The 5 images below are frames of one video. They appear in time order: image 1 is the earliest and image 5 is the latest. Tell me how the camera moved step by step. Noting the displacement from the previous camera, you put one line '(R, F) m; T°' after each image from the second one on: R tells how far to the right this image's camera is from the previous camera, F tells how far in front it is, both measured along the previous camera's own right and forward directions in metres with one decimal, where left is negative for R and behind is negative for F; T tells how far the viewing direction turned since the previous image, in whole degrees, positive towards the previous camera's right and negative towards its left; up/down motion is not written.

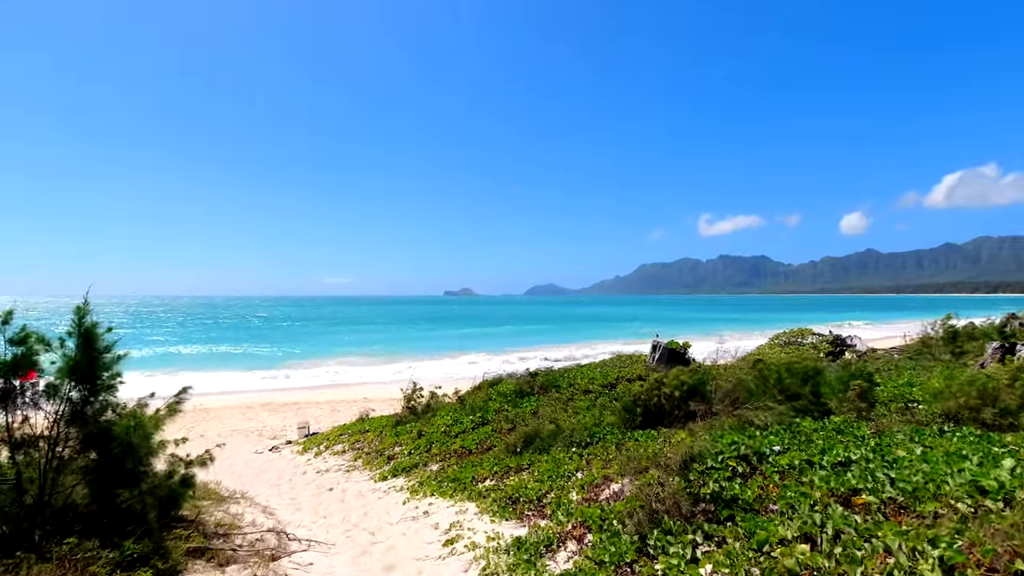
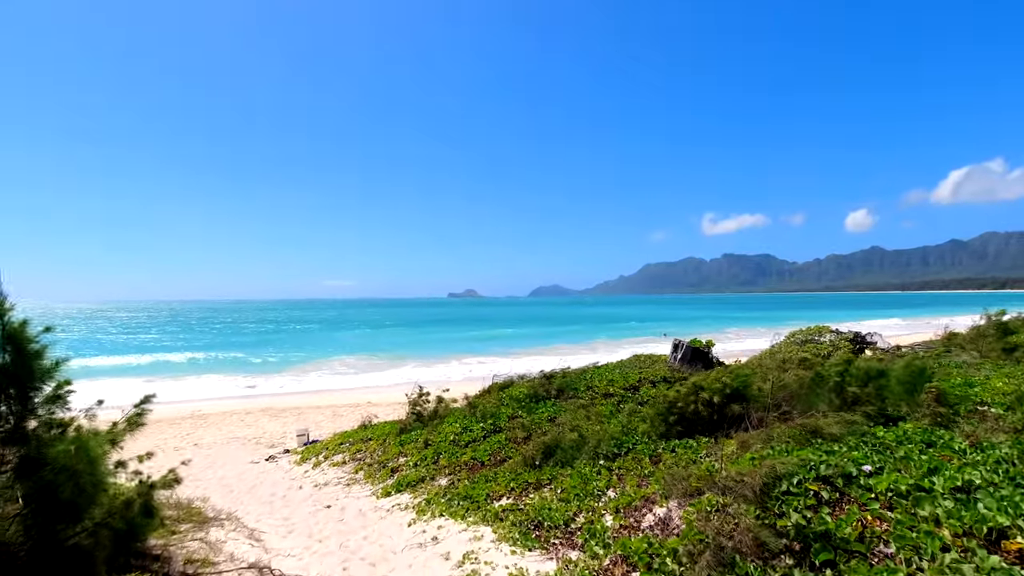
(-0.2, +1.0) m; -1°
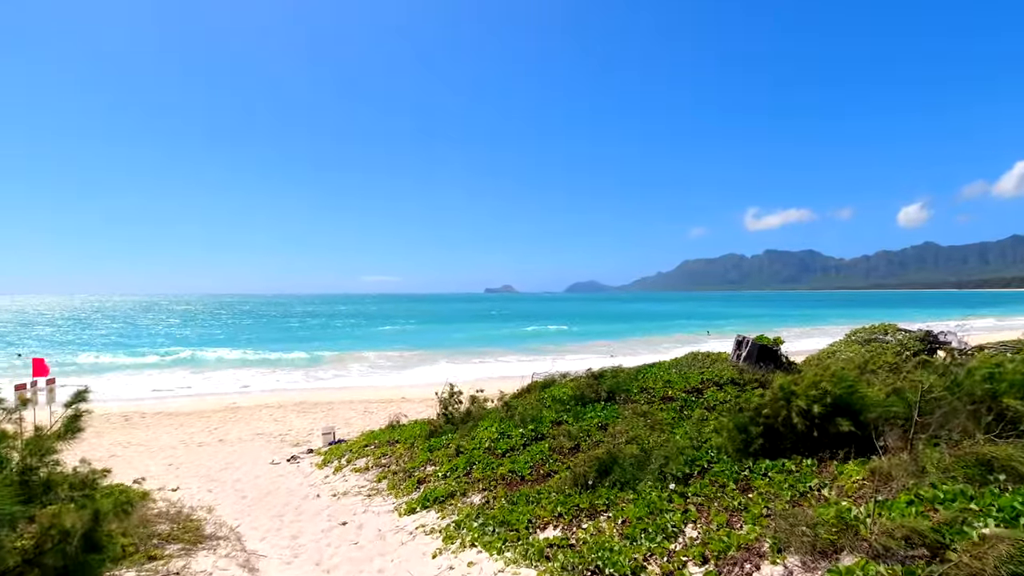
(-0.2, +1.4) m; -4°
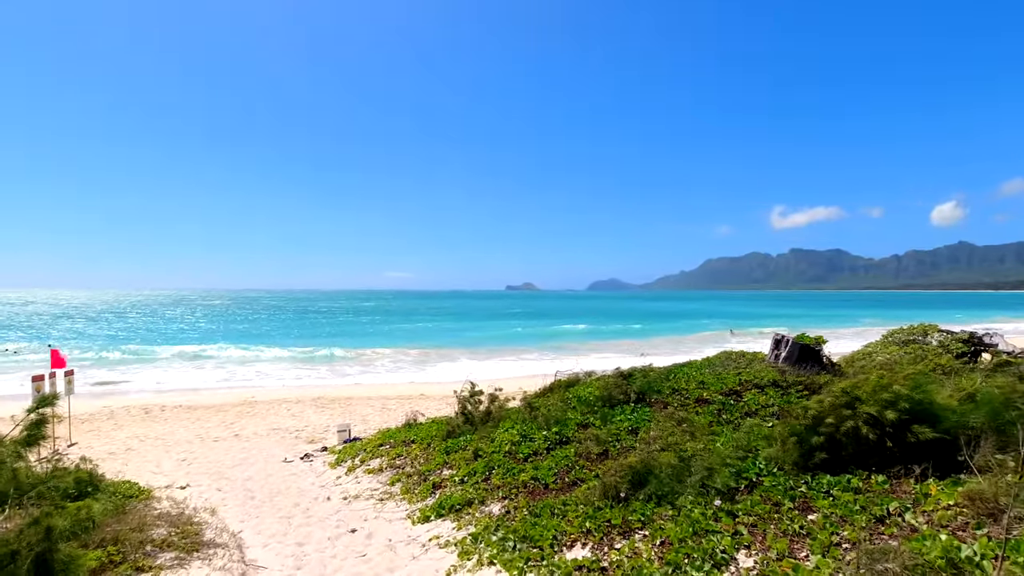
(-0.1, +0.7) m; -2°
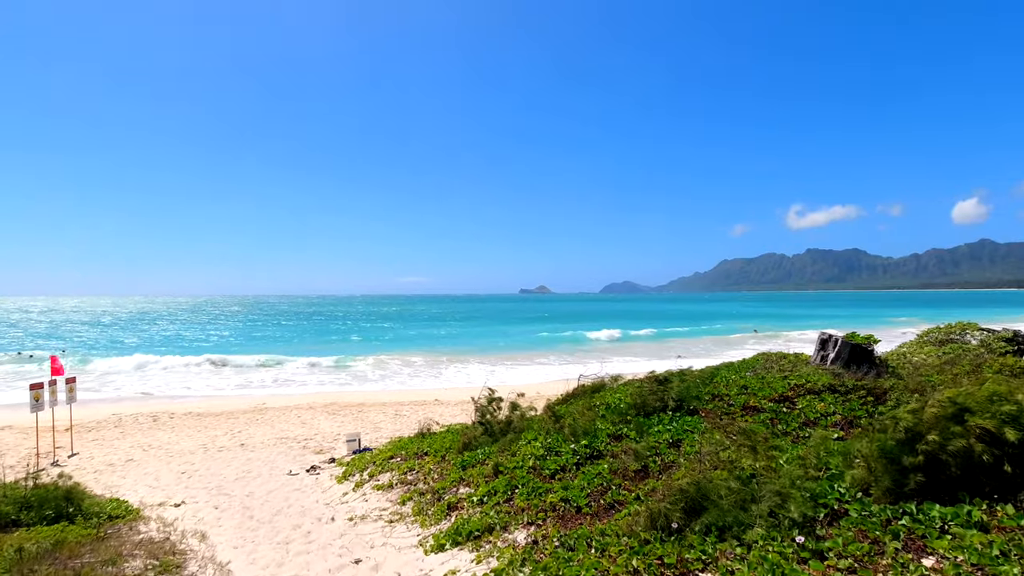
(-0.1, +0.9) m; -2°
